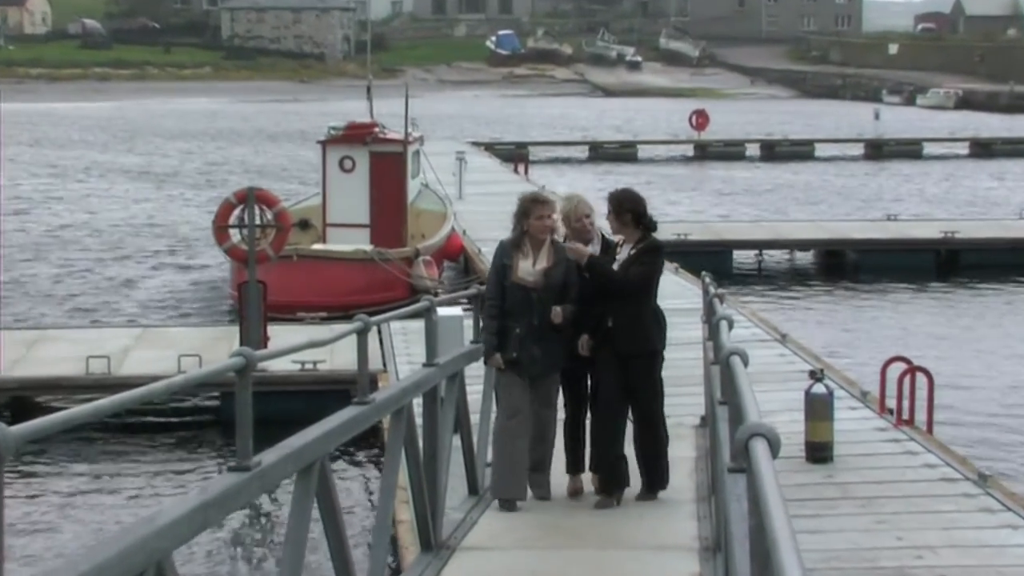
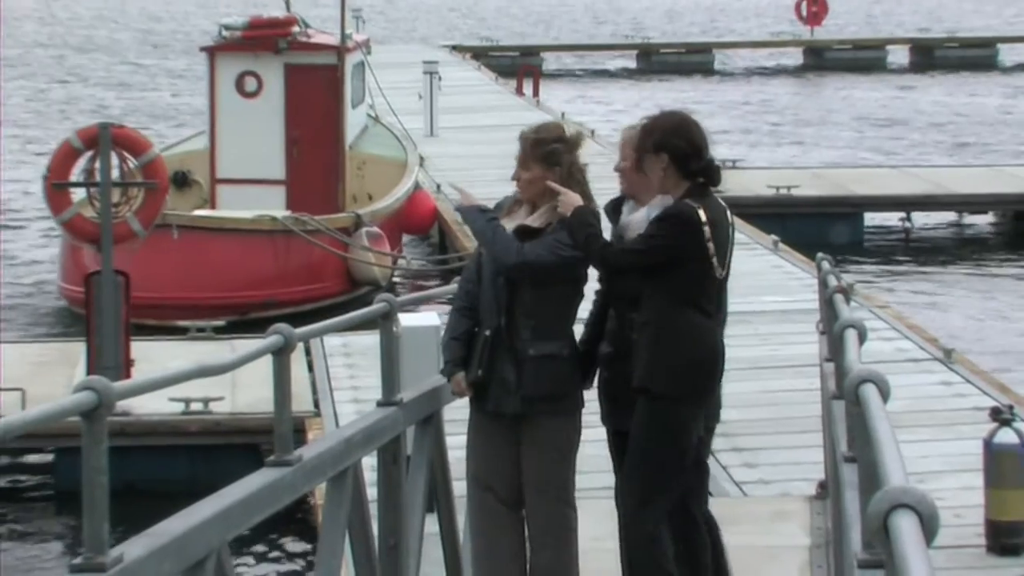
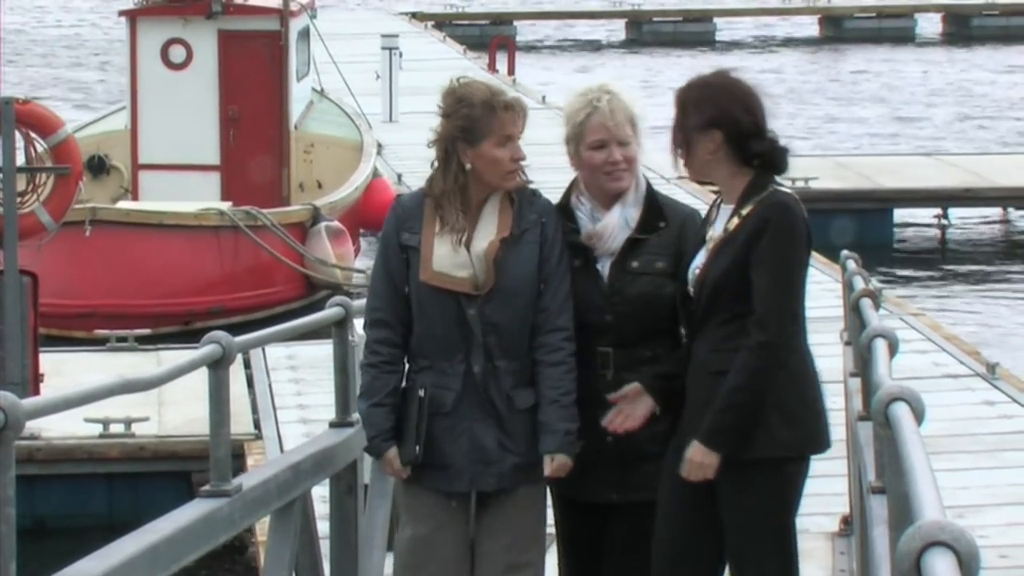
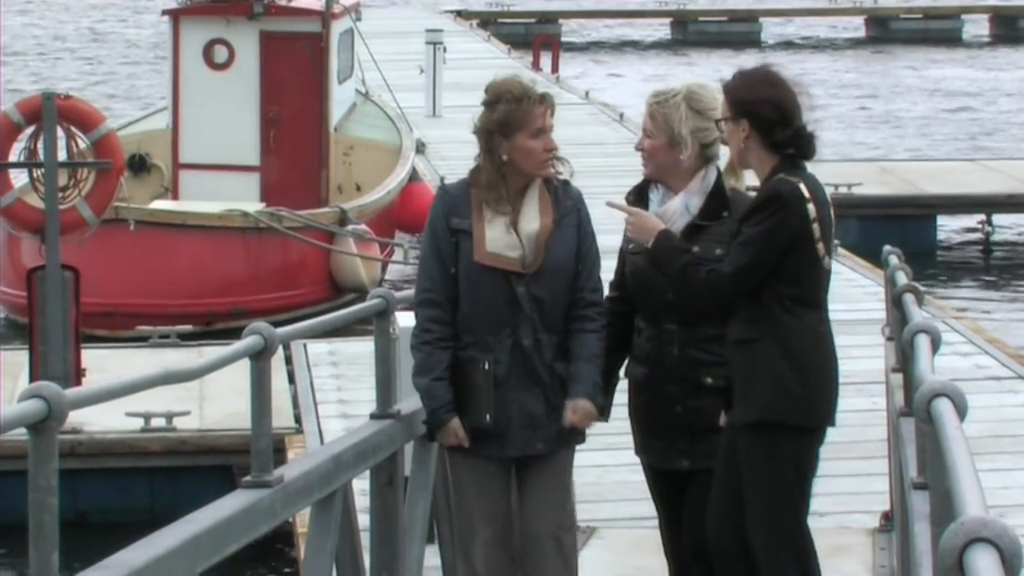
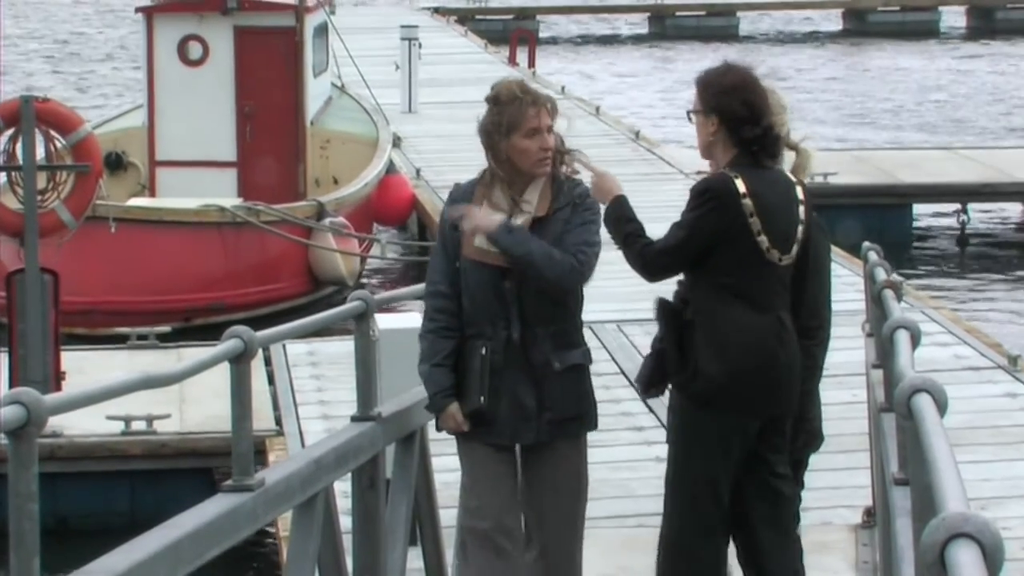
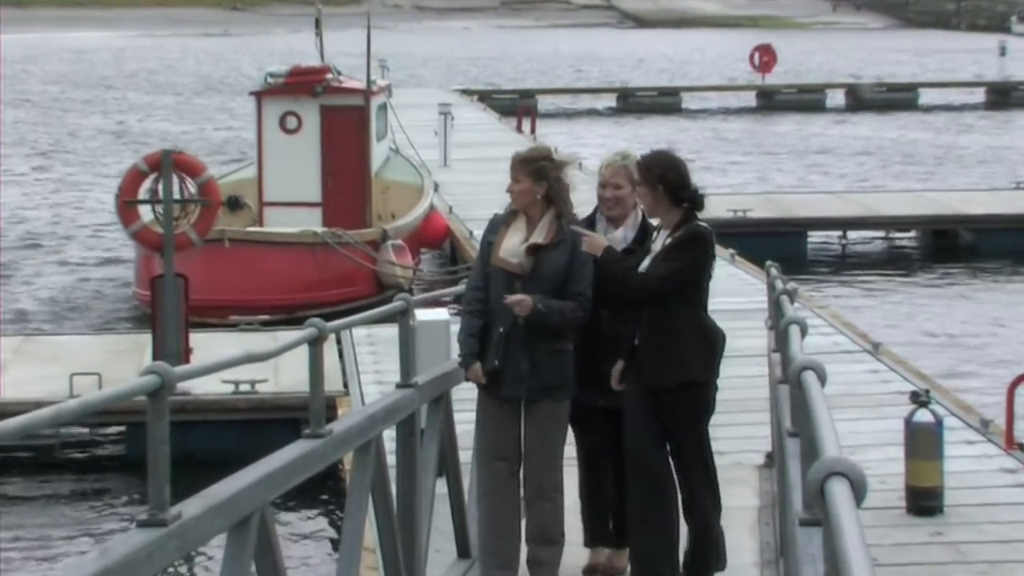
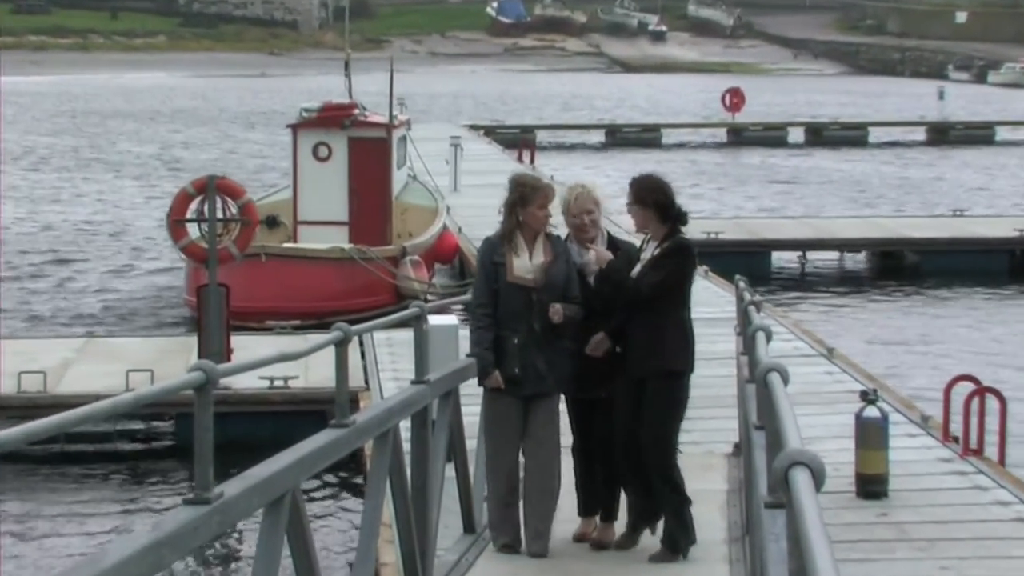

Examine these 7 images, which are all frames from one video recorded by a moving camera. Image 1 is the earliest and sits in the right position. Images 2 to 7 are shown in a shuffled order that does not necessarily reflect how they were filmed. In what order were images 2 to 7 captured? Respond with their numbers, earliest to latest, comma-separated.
7, 6, 2, 5, 4, 3
